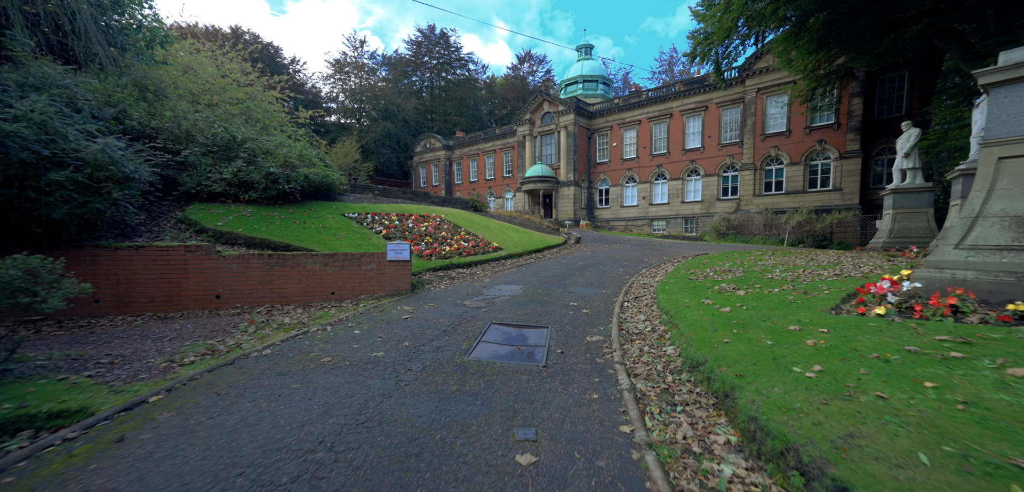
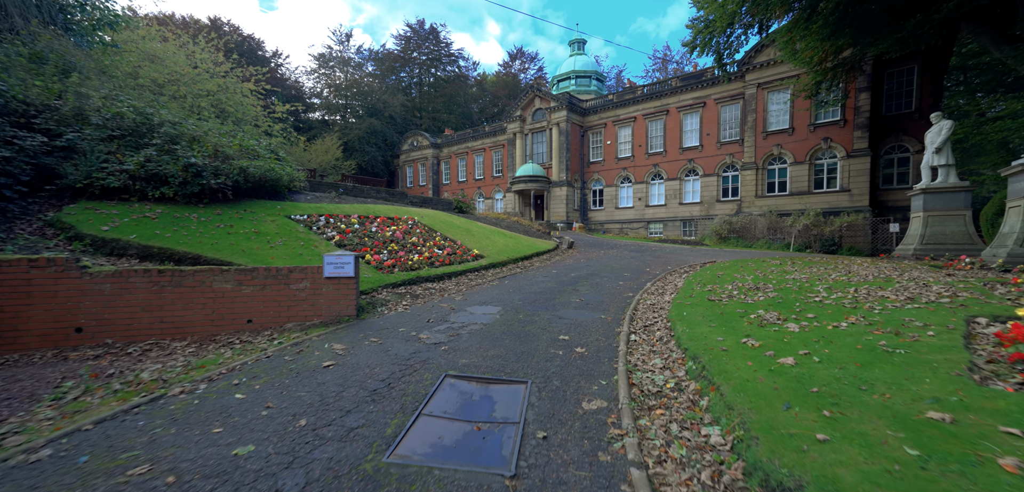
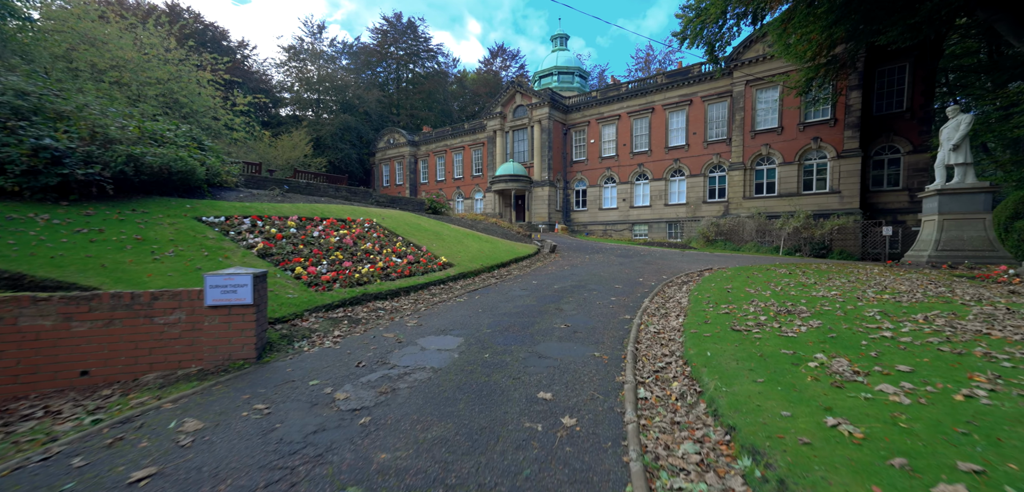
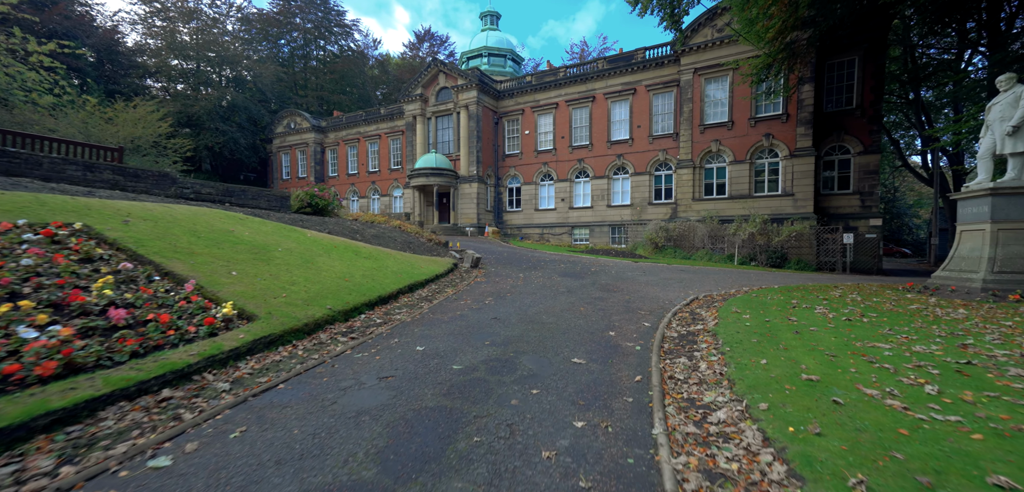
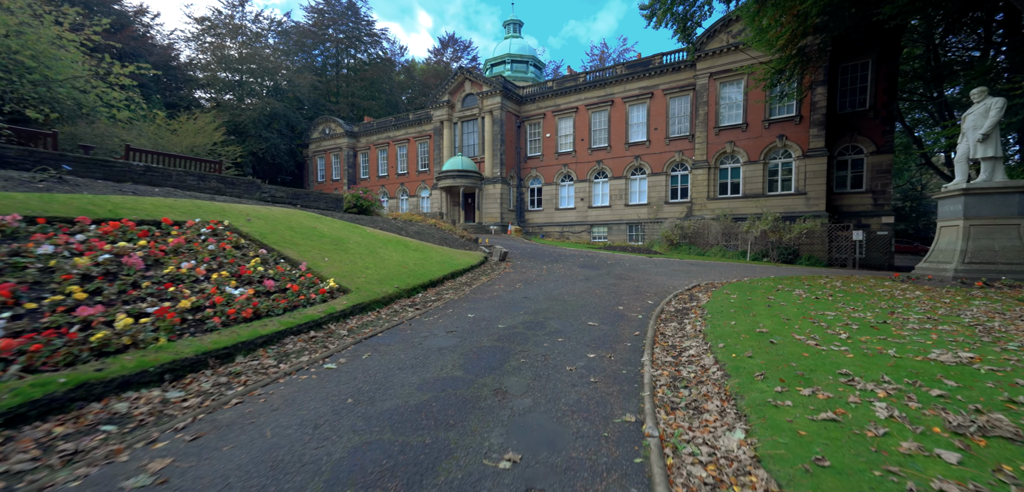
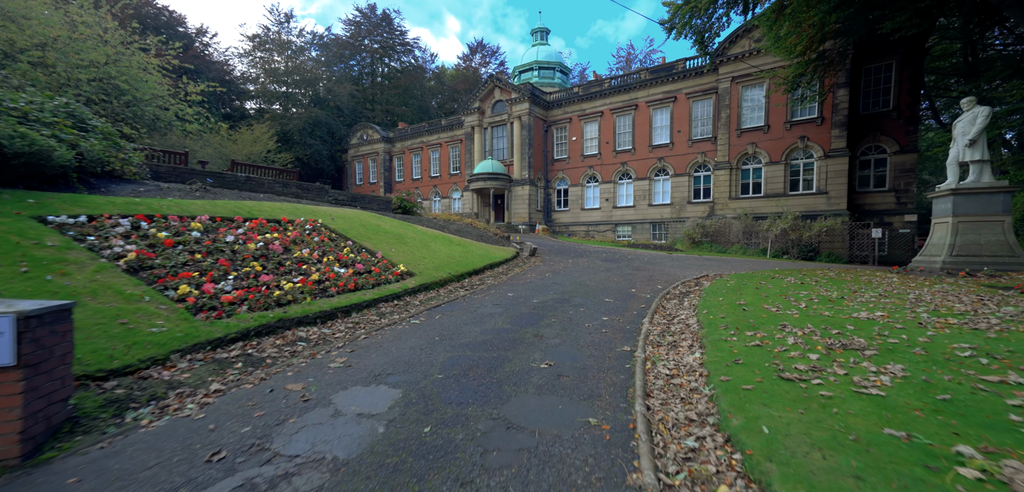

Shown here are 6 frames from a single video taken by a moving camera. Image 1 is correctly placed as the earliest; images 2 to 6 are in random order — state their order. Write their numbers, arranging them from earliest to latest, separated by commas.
2, 3, 6, 5, 4
